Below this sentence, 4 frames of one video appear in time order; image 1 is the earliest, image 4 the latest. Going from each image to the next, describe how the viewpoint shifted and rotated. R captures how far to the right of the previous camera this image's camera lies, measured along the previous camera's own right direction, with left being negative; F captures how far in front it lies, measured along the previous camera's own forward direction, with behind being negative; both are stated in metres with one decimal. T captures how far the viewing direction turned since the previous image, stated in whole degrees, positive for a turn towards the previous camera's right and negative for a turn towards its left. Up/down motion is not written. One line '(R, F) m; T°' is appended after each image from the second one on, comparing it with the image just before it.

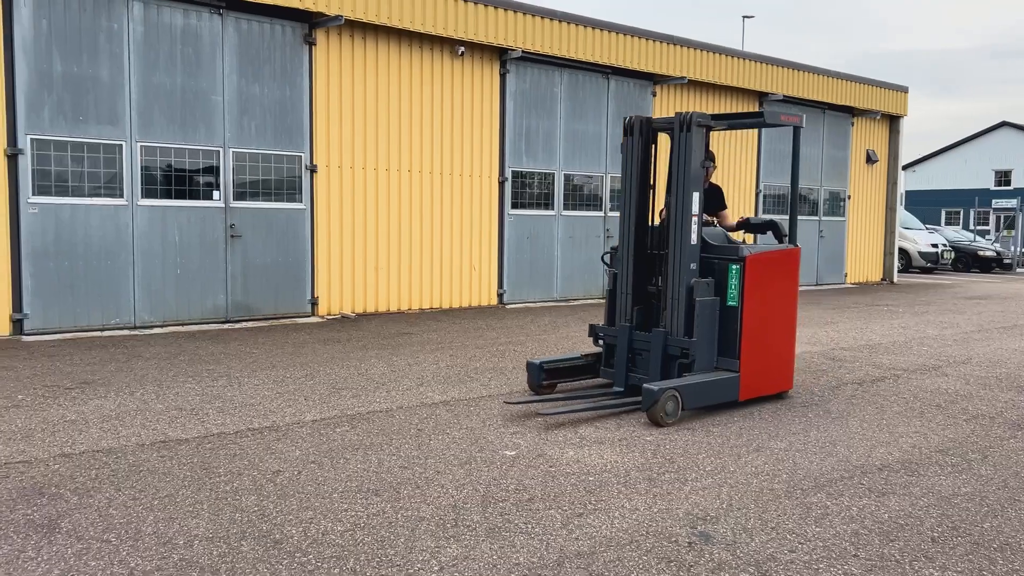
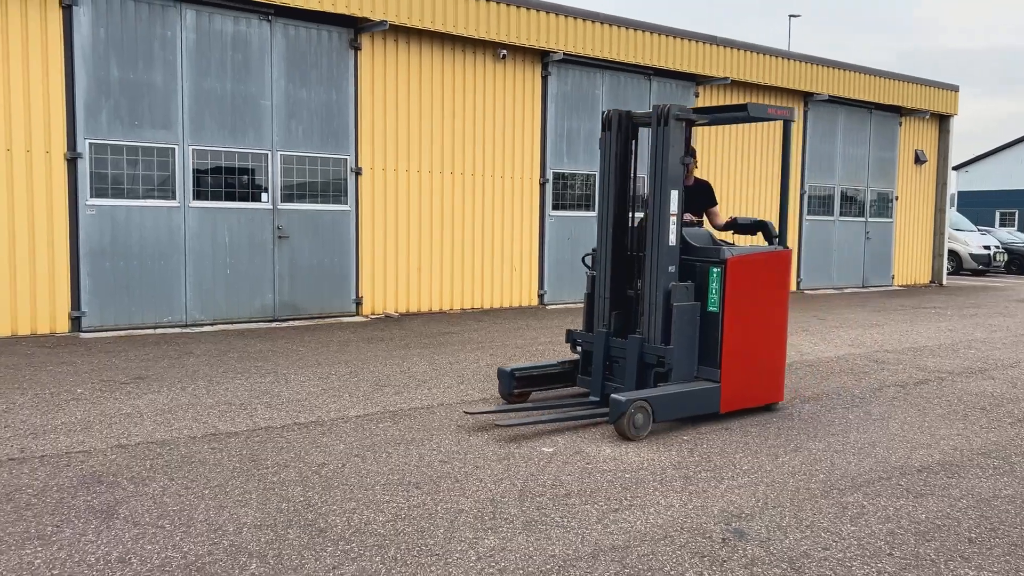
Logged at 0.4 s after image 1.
(0.0, -0.1) m; -3°
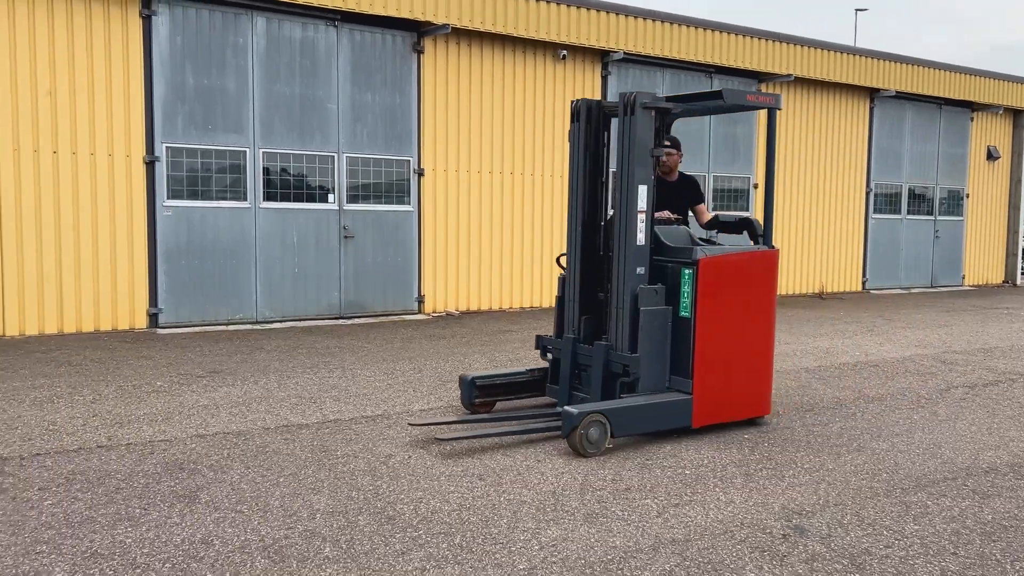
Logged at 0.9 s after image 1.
(0.0, -0.1) m; -4°
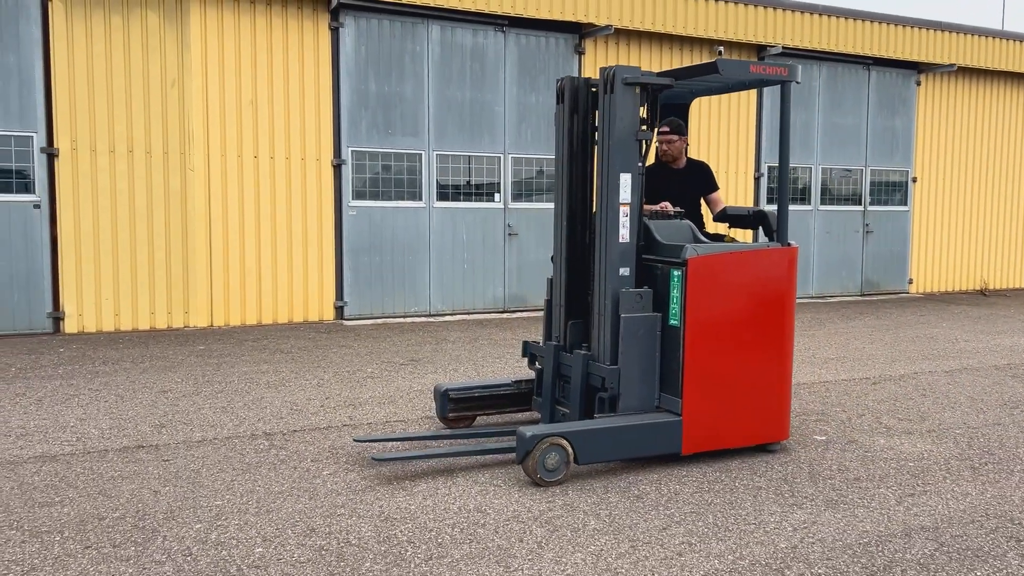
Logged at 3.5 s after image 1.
(-0.6, -0.3) m; -7°
